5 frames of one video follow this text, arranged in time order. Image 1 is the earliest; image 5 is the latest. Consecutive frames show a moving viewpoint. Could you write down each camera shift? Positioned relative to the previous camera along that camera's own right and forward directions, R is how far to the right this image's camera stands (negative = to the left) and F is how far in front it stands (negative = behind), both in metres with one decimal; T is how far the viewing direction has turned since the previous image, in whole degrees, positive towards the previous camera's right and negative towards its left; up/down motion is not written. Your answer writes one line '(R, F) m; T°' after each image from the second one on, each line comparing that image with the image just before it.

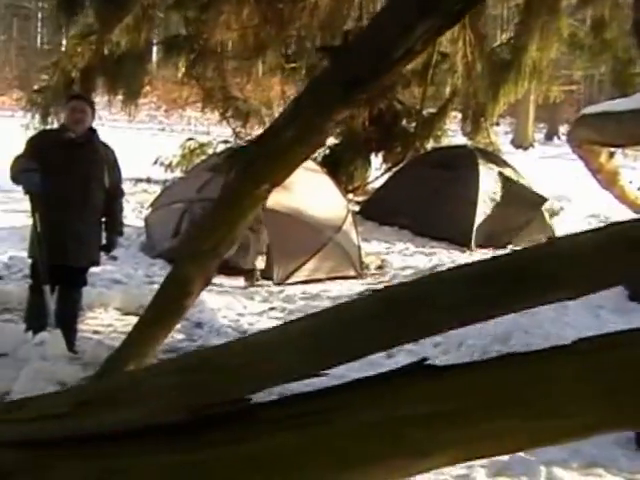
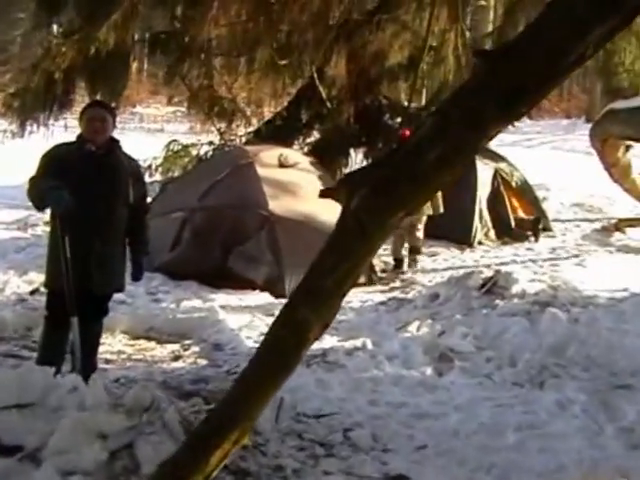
(-0.7, +0.8) m; +4°
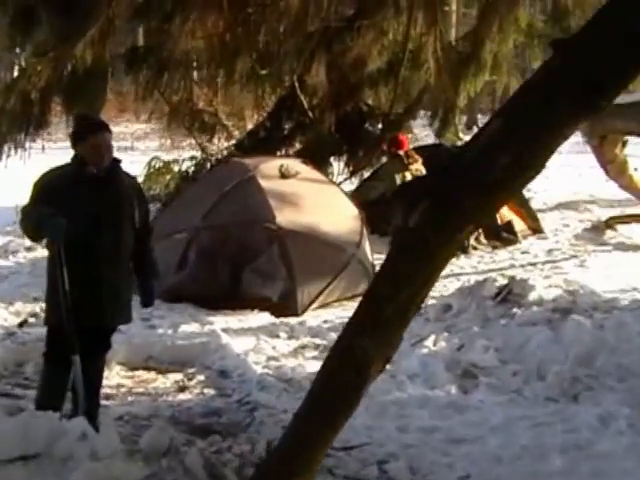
(-0.3, +0.5) m; +2°
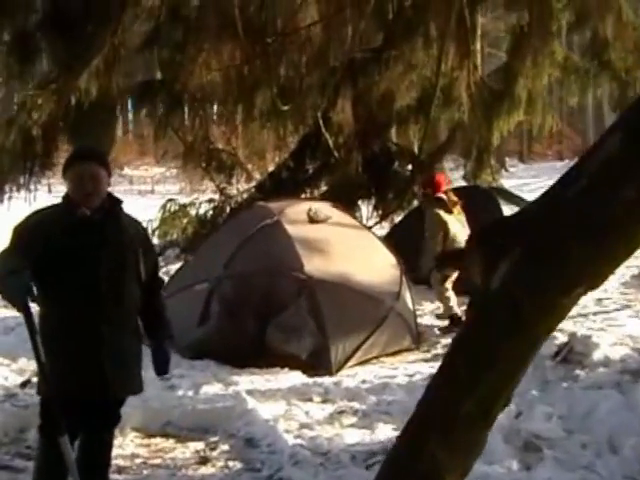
(-0.1, +0.8) m; -1°
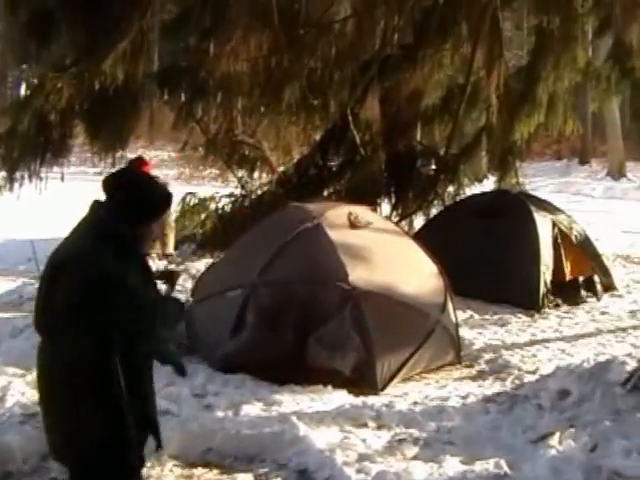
(-0.5, +0.6) m; +1°
